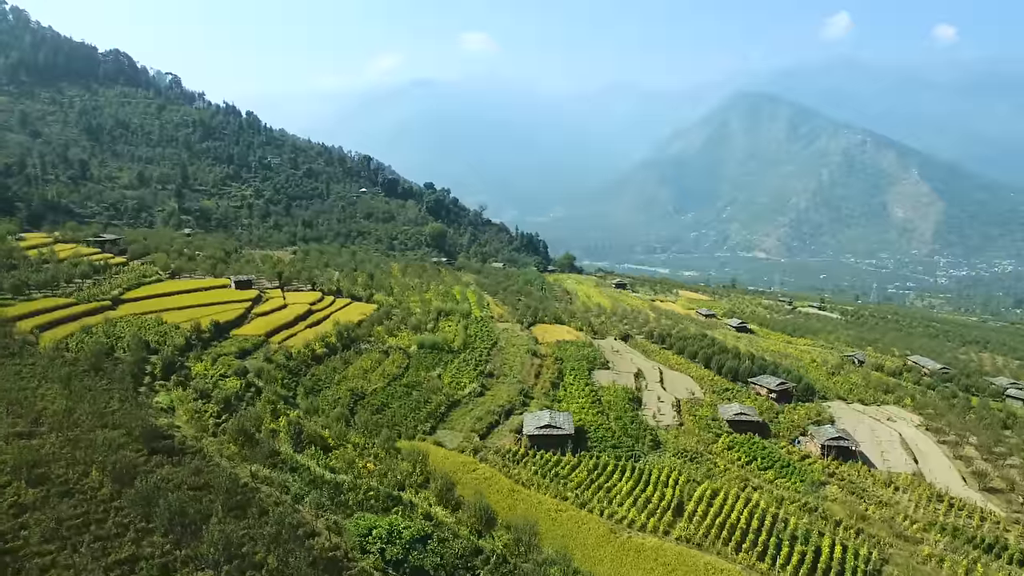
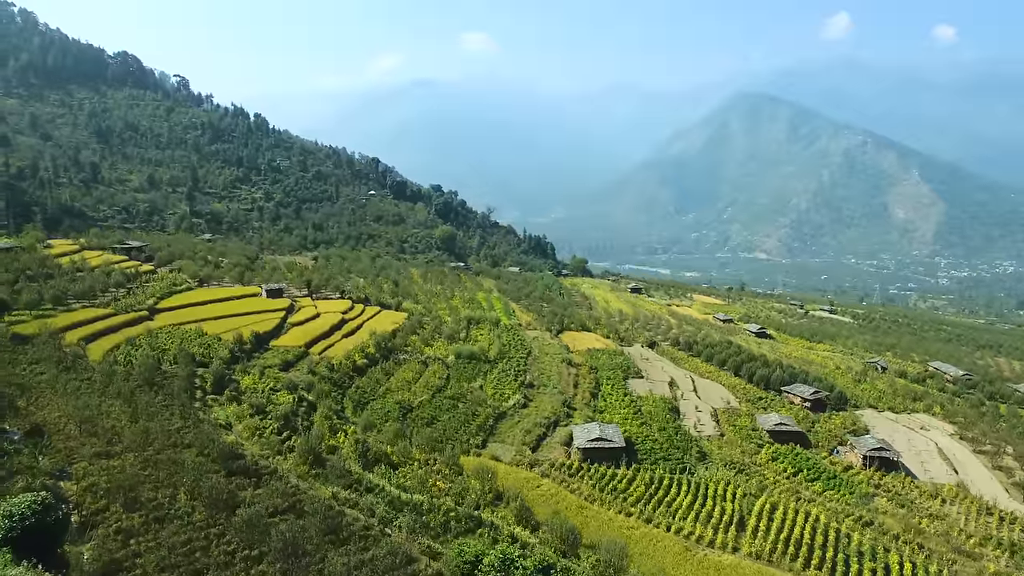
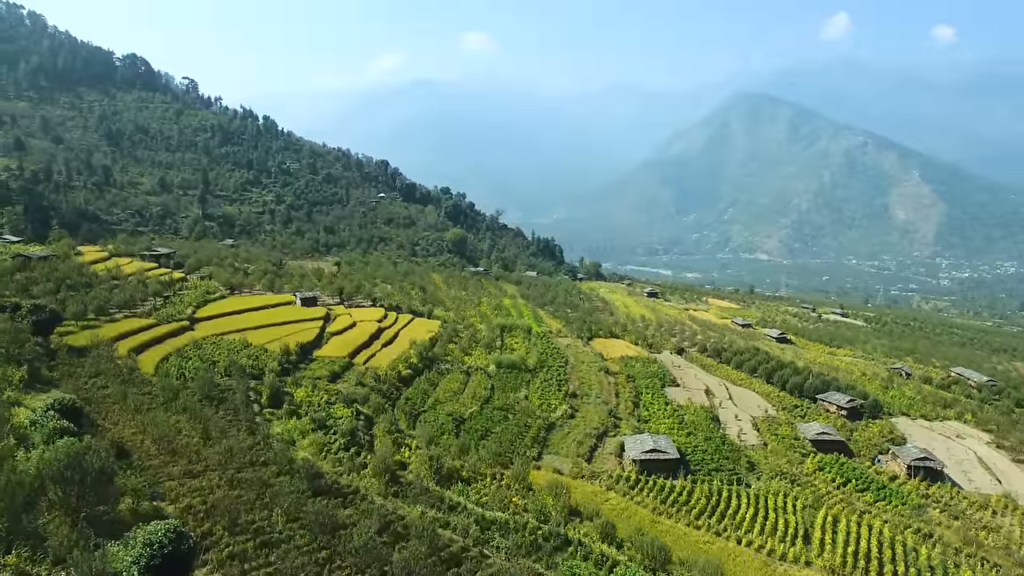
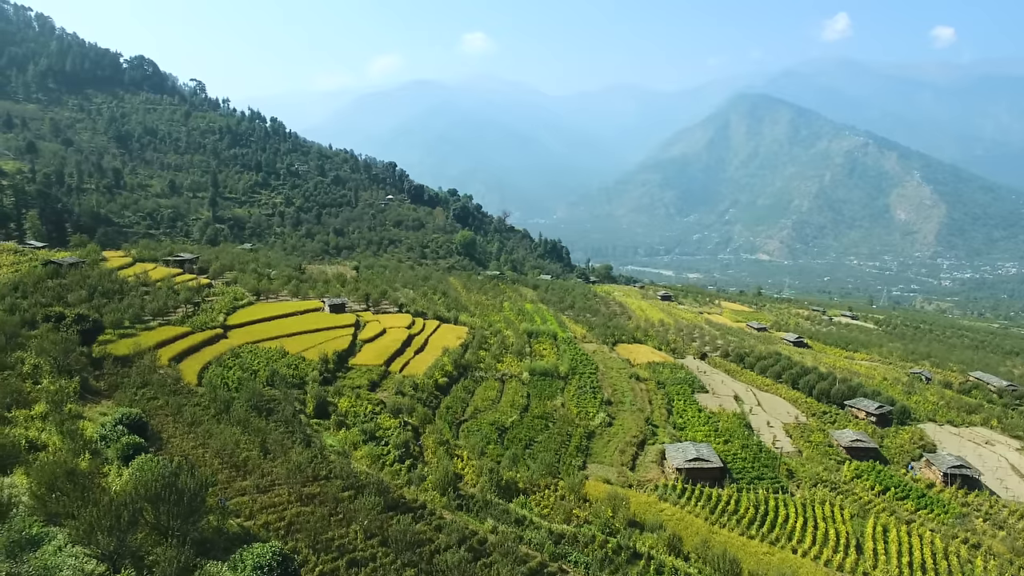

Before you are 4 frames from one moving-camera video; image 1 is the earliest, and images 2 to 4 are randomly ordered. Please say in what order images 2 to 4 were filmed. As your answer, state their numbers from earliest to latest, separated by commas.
2, 3, 4
